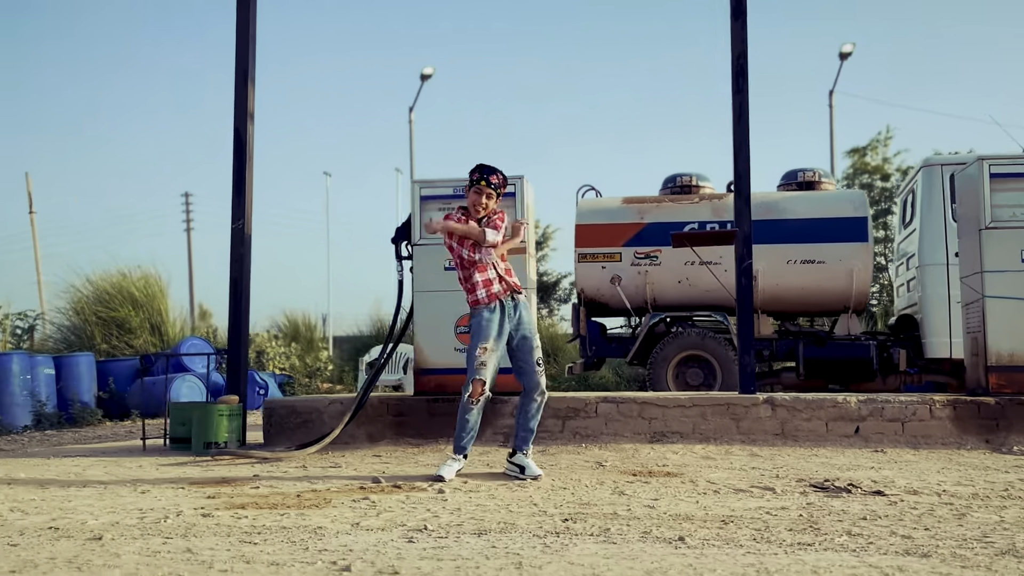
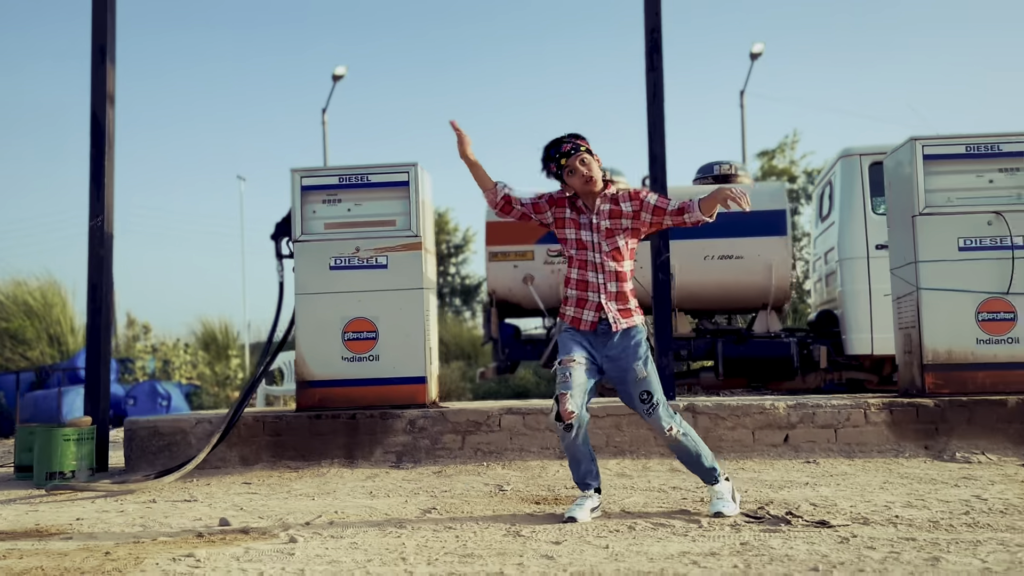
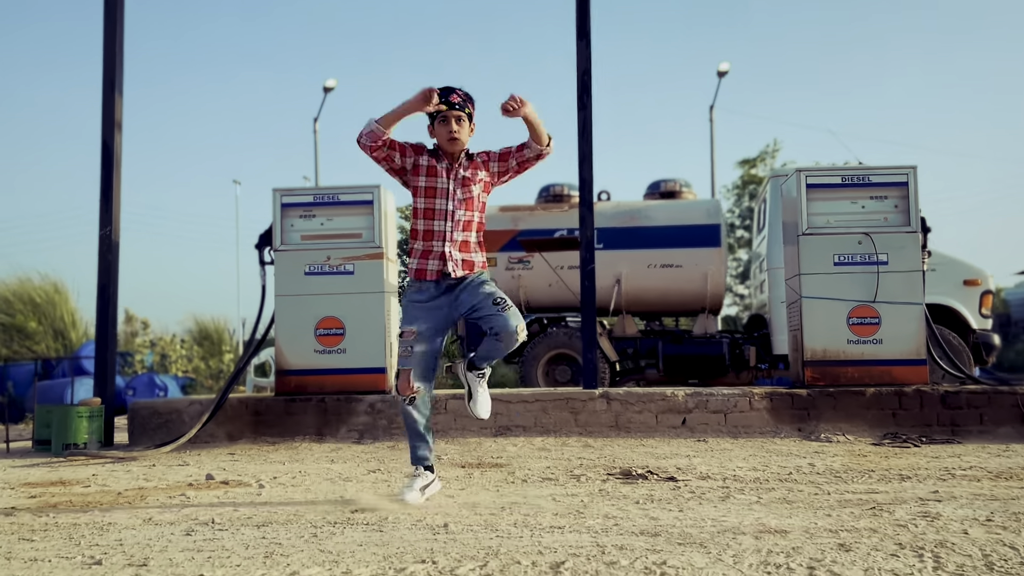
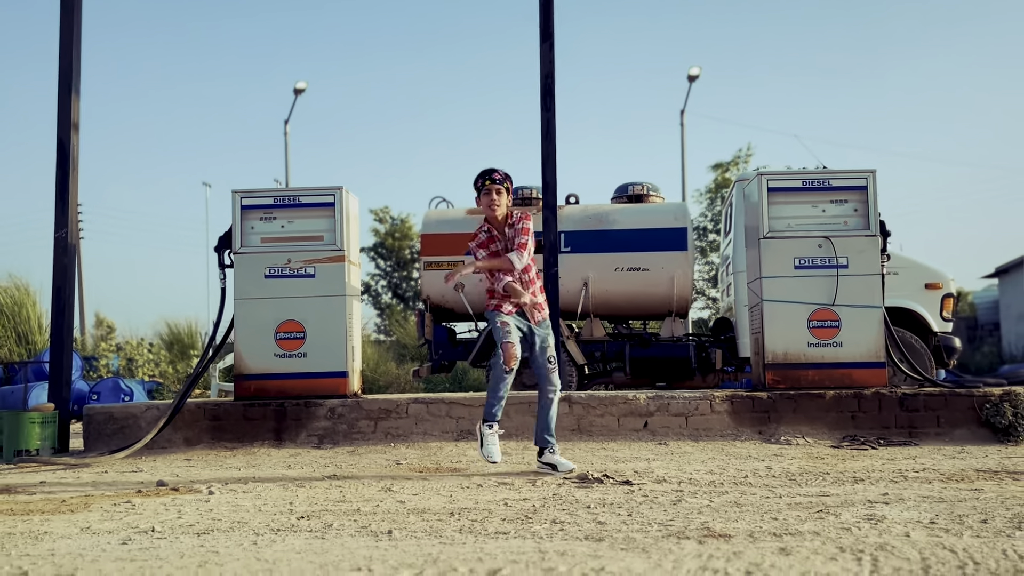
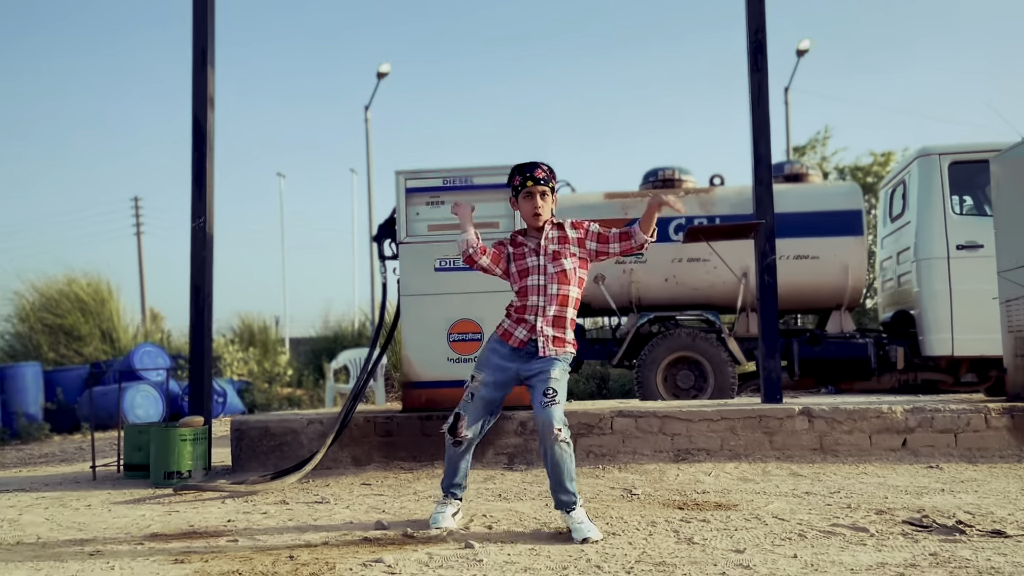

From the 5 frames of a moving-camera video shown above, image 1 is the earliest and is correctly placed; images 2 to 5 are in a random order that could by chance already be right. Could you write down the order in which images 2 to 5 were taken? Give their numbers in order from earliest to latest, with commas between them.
5, 2, 4, 3
